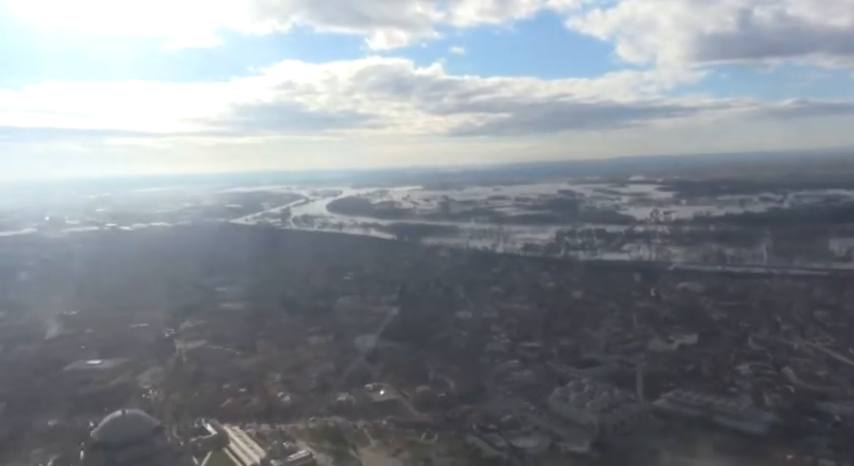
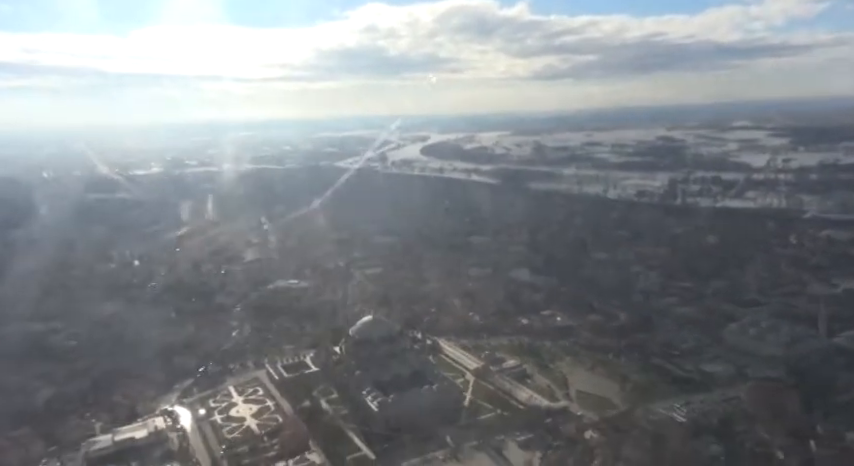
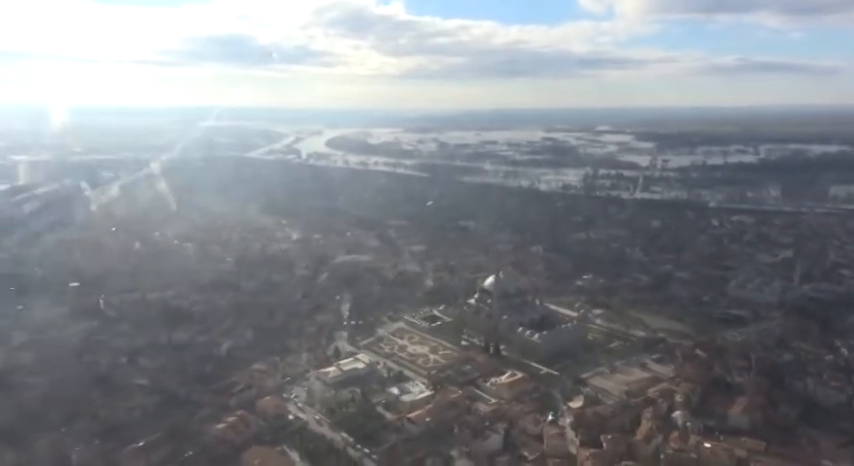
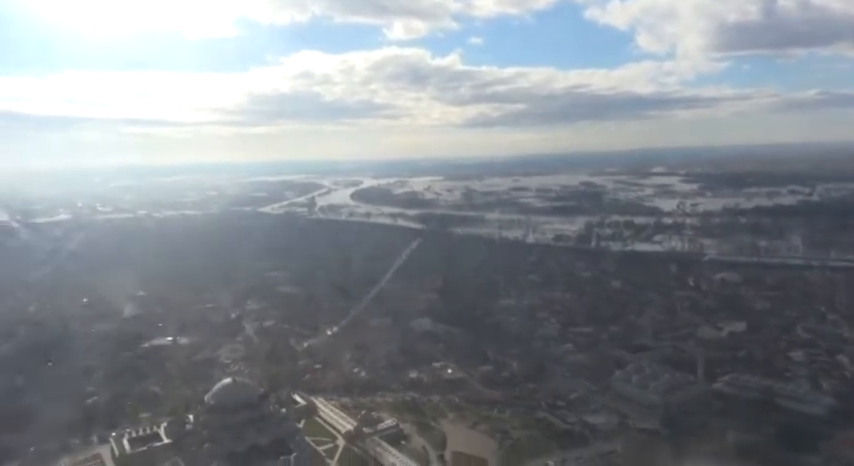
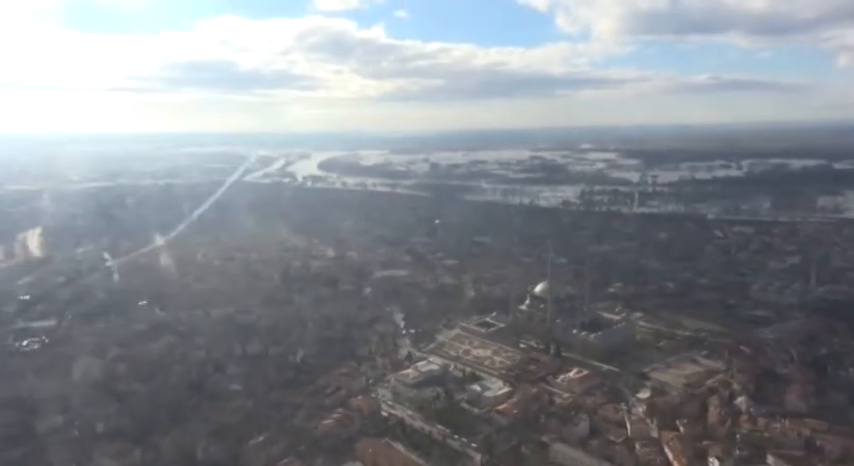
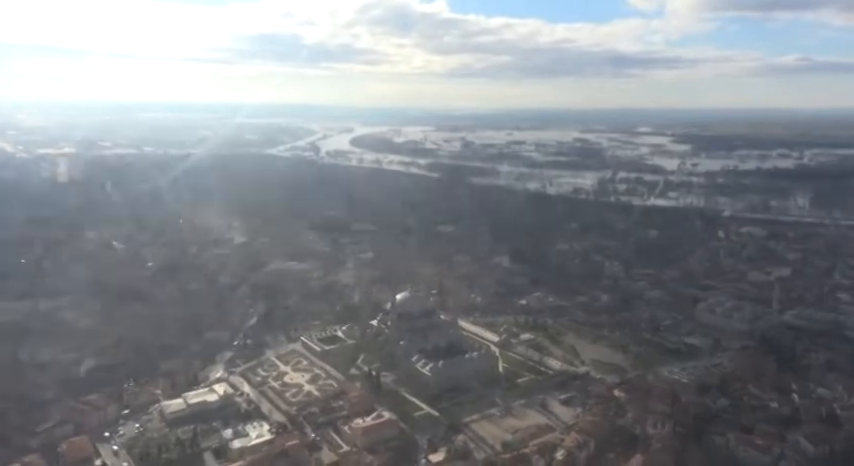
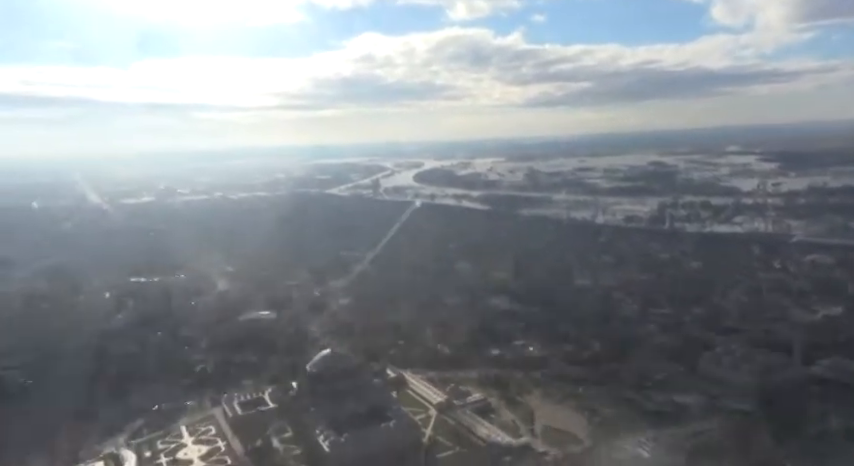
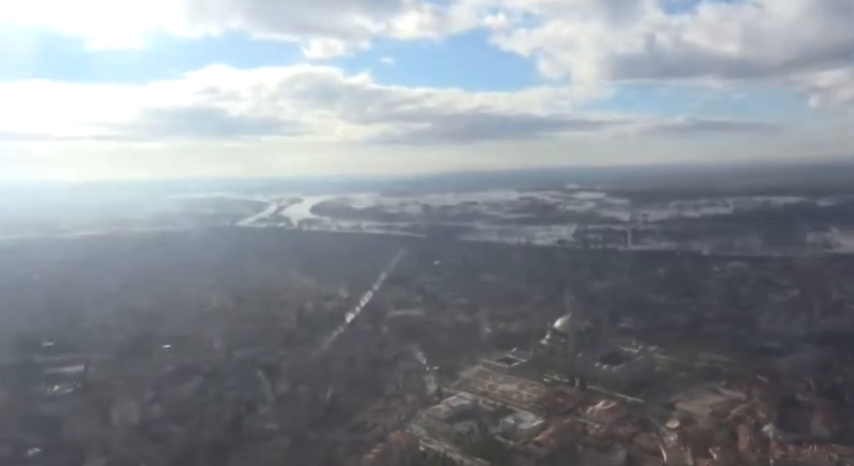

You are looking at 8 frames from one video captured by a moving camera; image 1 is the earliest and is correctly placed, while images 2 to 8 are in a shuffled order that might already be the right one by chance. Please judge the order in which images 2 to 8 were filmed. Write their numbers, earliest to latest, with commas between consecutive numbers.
4, 7, 2, 6, 3, 5, 8
